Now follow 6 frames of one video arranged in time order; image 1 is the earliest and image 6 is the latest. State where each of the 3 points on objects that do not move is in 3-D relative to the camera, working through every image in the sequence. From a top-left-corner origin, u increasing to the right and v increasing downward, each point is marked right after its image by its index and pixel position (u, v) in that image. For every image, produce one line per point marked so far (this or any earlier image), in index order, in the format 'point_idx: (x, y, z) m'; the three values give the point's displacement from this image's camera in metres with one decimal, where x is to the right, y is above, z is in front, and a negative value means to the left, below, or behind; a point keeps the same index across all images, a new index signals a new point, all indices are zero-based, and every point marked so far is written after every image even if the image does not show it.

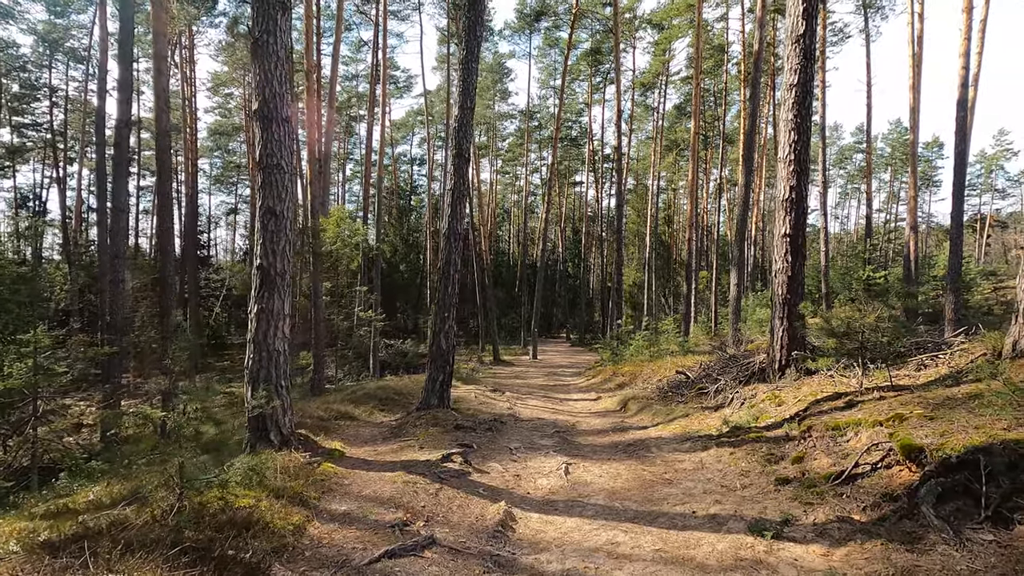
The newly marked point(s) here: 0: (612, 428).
0: (+1.5, -2.1, +8.0) m
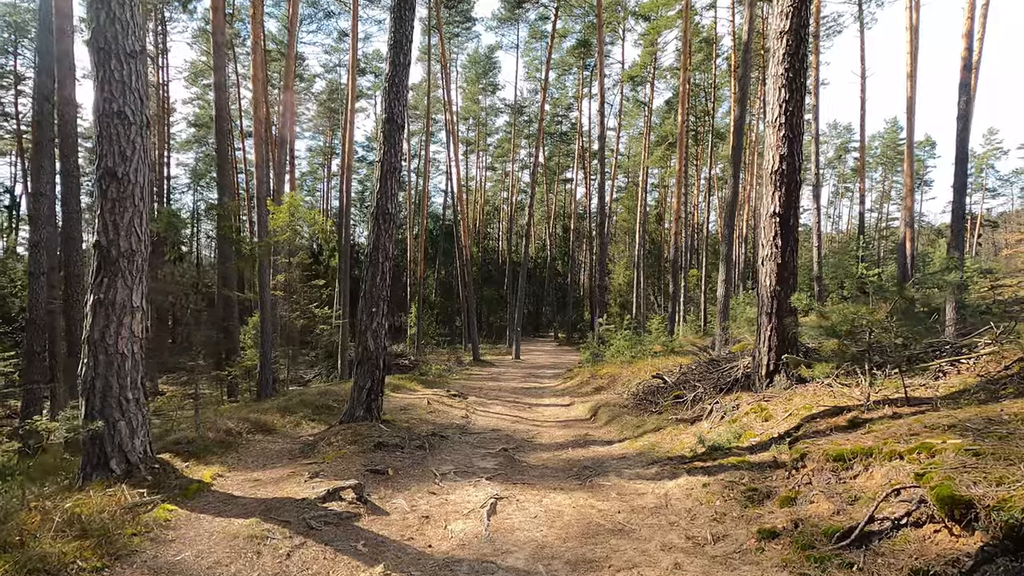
0: (+0.8, -2.0, +6.9) m
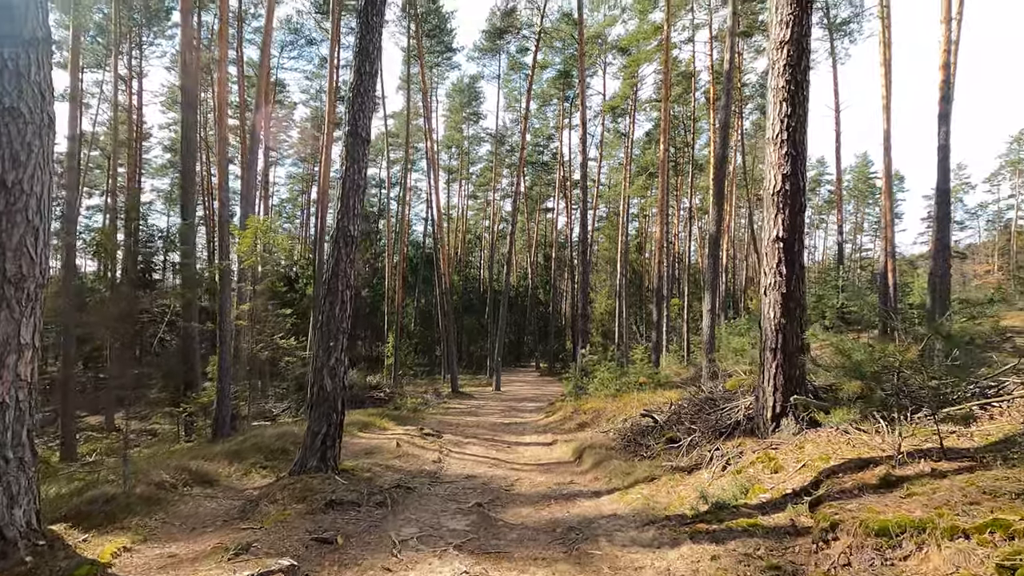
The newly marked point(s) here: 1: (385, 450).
0: (+0.5, -2.3, +6.1) m
1: (-1.9, -2.5, +8.1) m
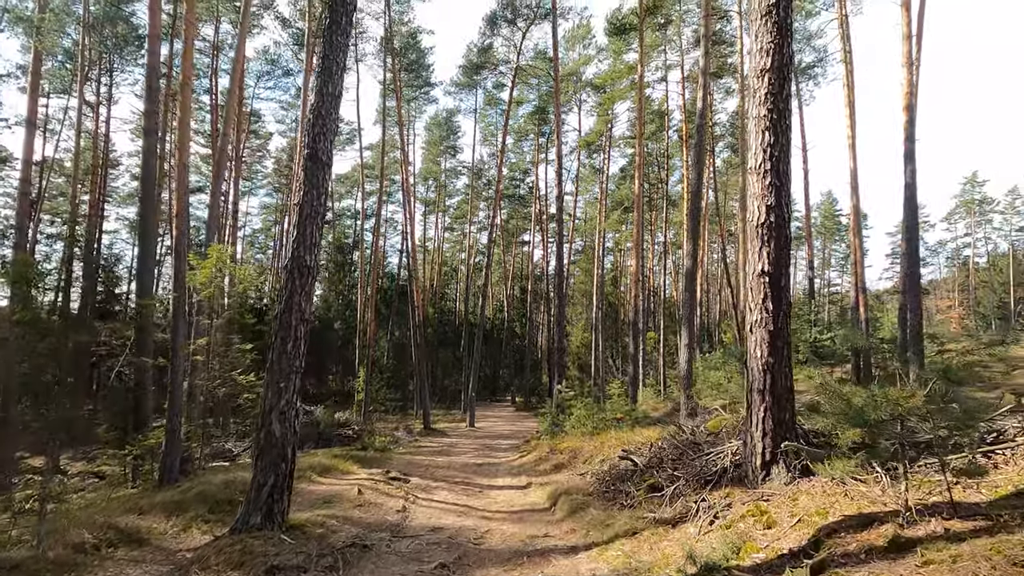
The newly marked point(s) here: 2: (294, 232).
0: (+0.2, -2.7, +5.6) m
1: (-2.3, -2.9, +7.5) m
2: (-2.1, +0.6, +5.2) m
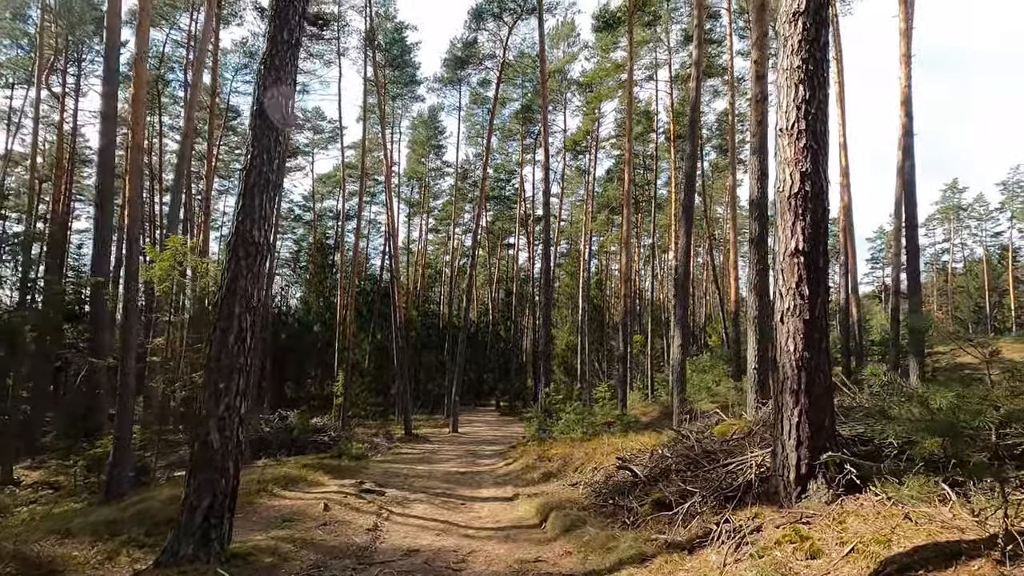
0: (+0.1, -2.6, +4.8) m
1: (-2.5, -2.8, +6.6) m
2: (-2.2, +0.7, +4.4) m
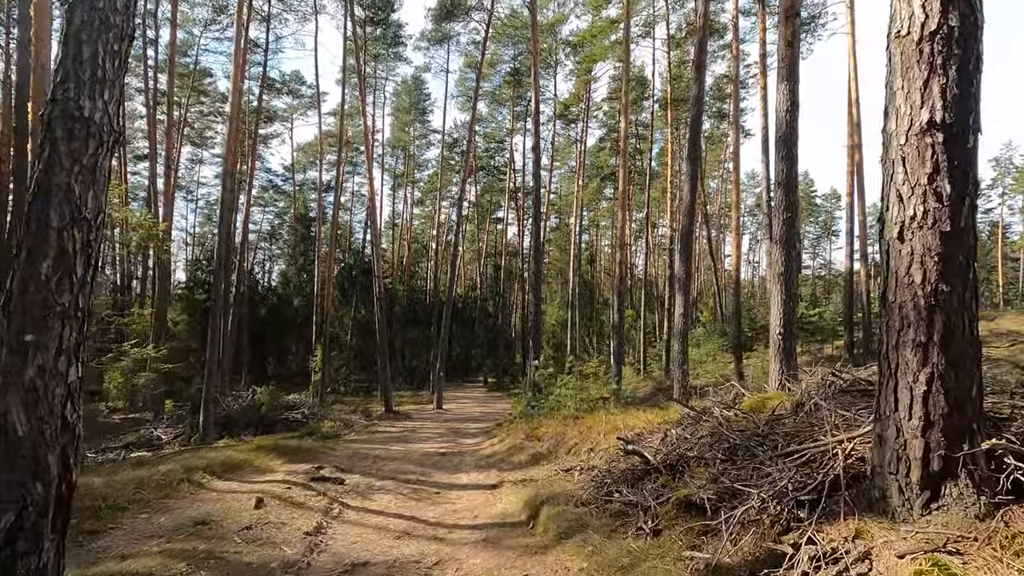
0: (-0.1, -2.0, +3.4) m
1: (-2.7, -2.2, +5.2) m
2: (-2.4, +1.2, +2.8) m
